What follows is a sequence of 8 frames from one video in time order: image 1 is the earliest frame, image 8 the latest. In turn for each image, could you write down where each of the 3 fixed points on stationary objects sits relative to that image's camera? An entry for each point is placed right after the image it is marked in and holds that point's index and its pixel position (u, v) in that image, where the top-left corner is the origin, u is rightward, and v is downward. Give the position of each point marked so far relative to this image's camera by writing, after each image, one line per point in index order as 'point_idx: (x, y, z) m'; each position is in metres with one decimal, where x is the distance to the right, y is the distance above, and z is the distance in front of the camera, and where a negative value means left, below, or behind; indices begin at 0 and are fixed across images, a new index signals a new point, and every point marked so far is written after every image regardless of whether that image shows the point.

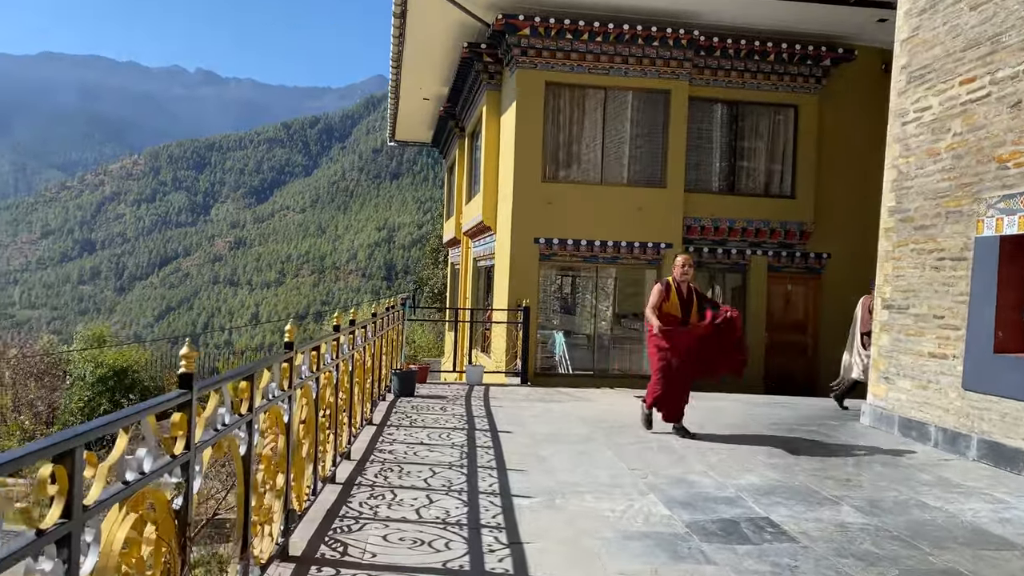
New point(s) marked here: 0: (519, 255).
0: (+0.1, +0.6, +13.3) m
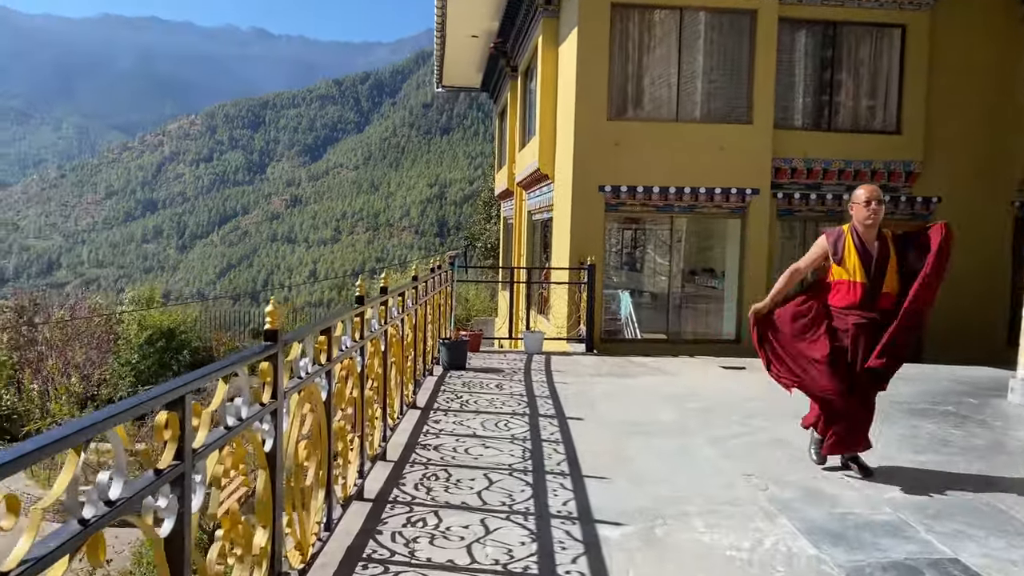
0: (+1.0, +1.2, +11.7) m
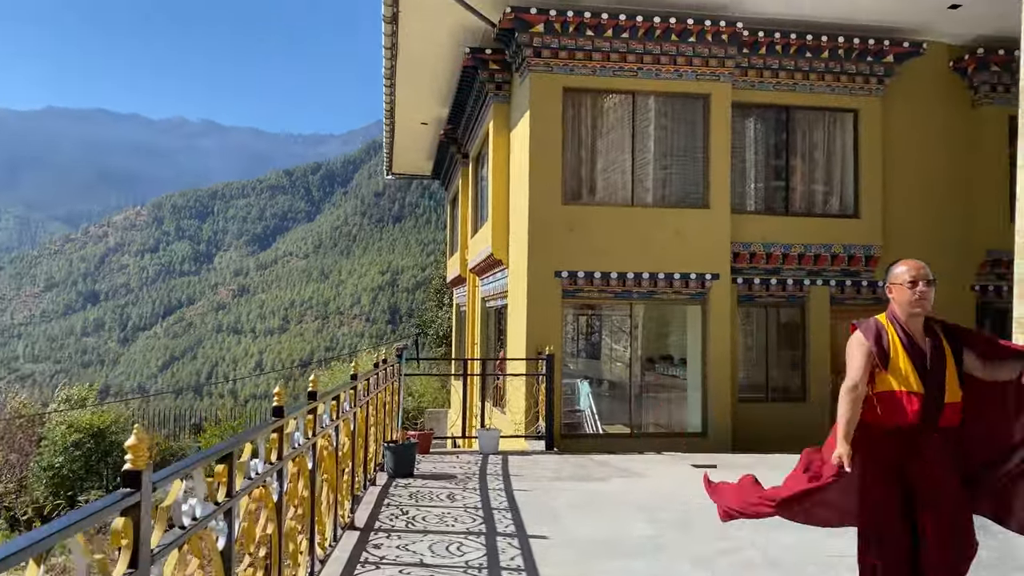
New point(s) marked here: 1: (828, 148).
0: (+0.3, 0.0, +11.1) m
1: (+4.7, +2.1, +12.3) m
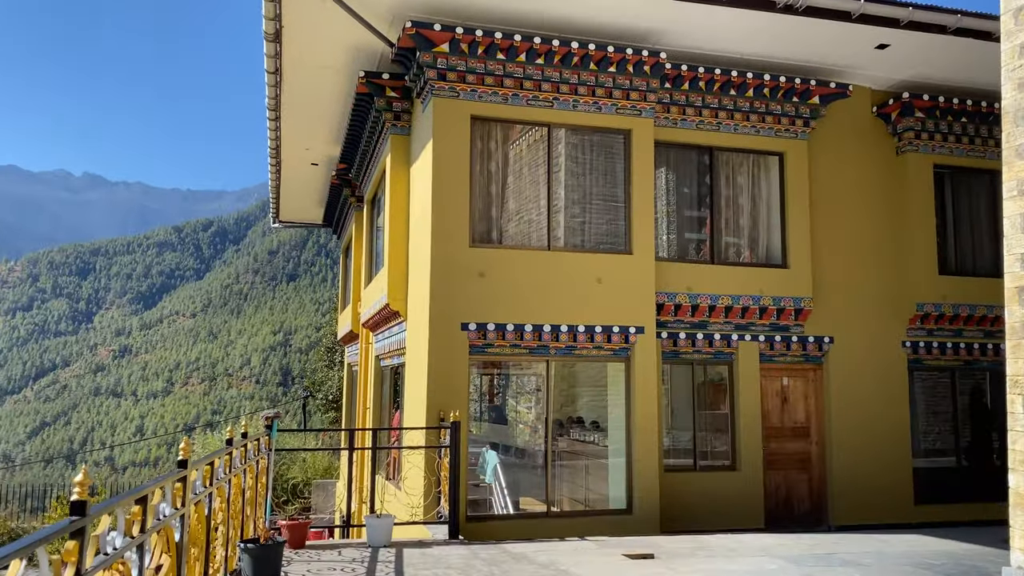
0: (-0.8, -0.7, +9.6) m
1: (+3.4, +1.3, +11.5) m
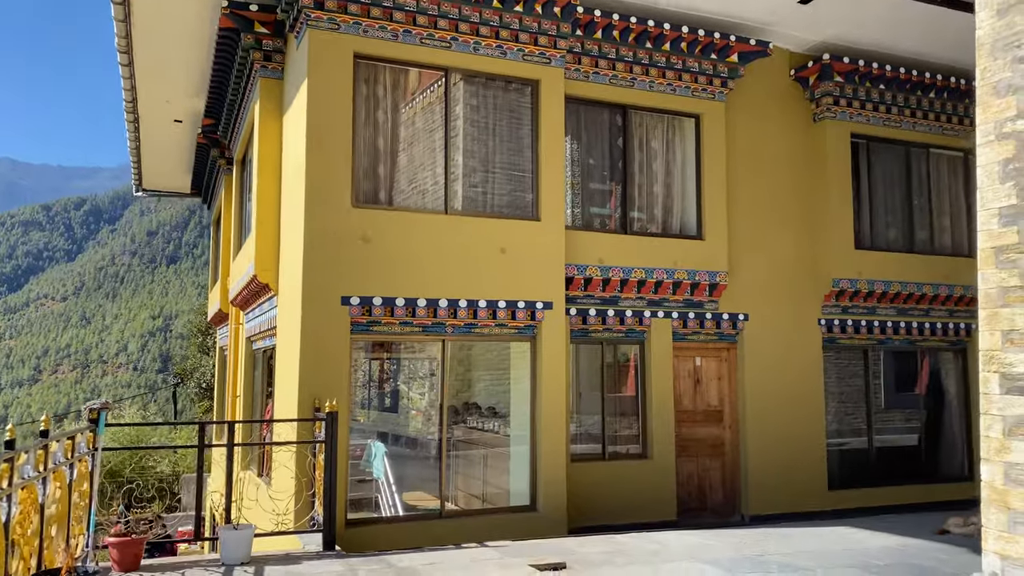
0: (-2.0, -0.3, +8.2) m
1: (+2.0, +1.7, +10.5) m
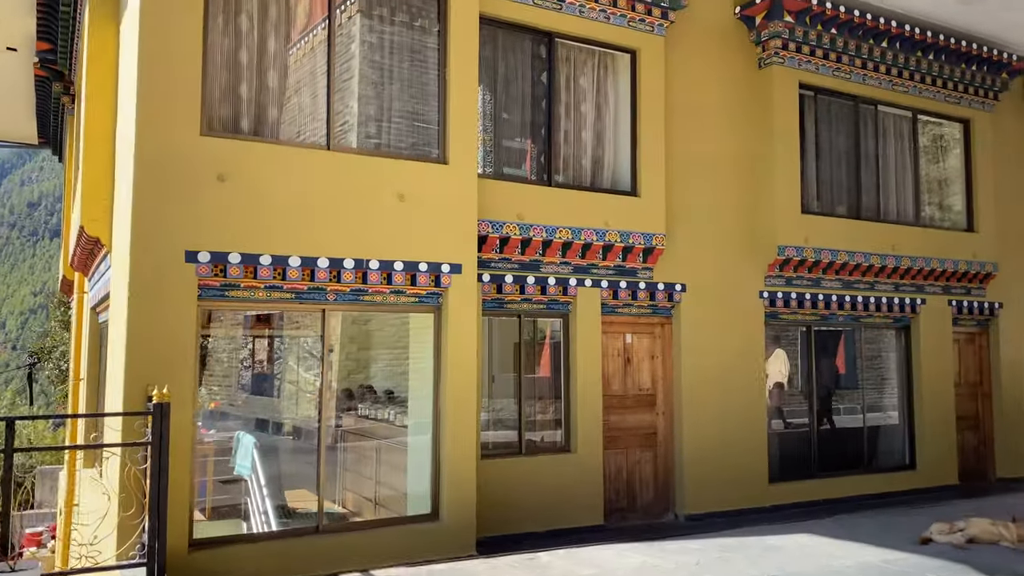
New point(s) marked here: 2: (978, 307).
0: (-2.7, 0.0, +6.2) m
1: (+0.9, +2.1, +9.0) m
2: (+6.6, -0.3, +11.7) m
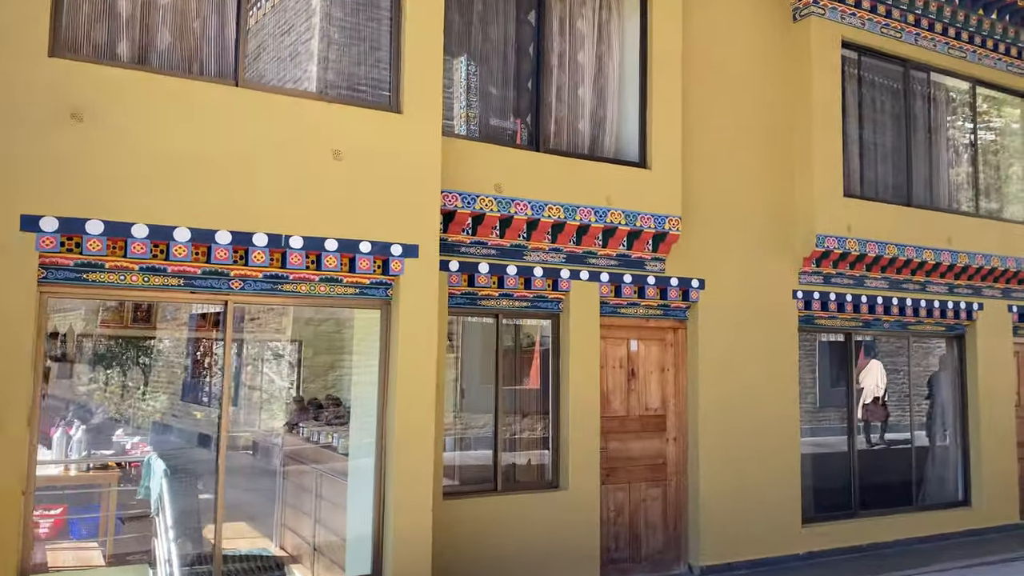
0: (-2.9, +0.1, +4.4) m
1: (+0.8, +2.1, +7.2) m
2: (+6.4, -0.3, +10.0) m
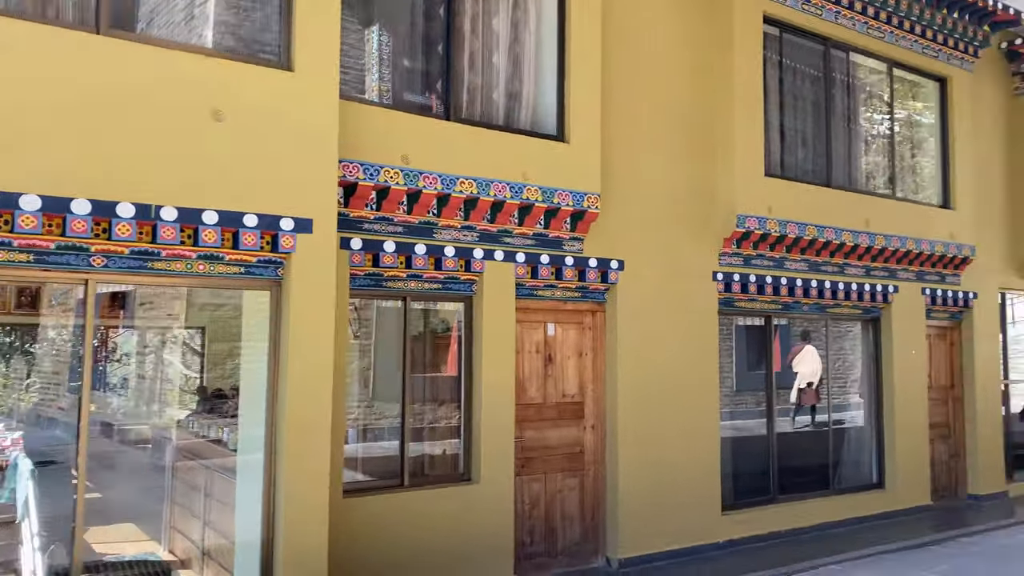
0: (-3.4, +0.3, +3.7) m
1: (0.0, +2.3, +6.8) m
2: (+5.4, -0.1, +10.1) m
